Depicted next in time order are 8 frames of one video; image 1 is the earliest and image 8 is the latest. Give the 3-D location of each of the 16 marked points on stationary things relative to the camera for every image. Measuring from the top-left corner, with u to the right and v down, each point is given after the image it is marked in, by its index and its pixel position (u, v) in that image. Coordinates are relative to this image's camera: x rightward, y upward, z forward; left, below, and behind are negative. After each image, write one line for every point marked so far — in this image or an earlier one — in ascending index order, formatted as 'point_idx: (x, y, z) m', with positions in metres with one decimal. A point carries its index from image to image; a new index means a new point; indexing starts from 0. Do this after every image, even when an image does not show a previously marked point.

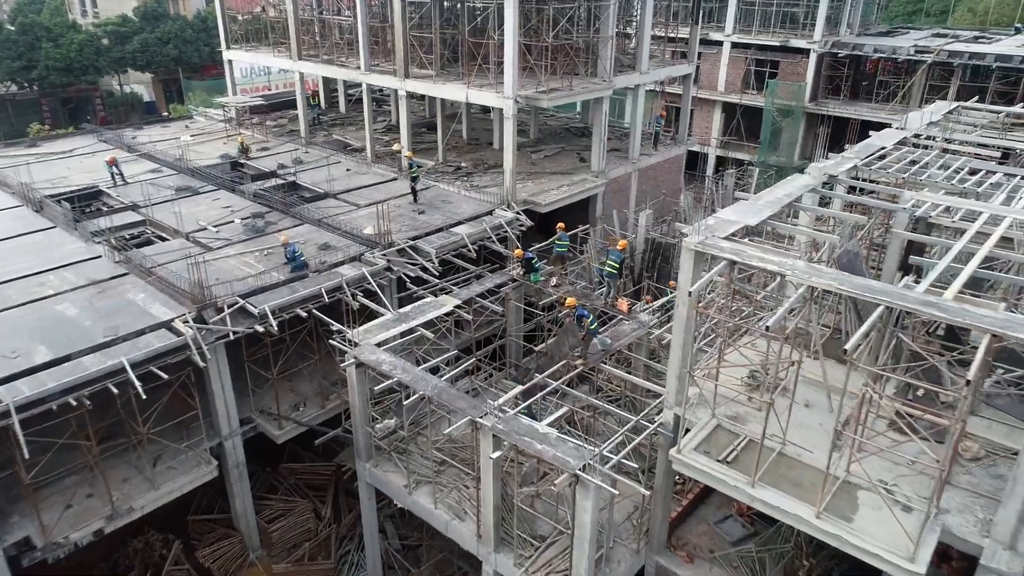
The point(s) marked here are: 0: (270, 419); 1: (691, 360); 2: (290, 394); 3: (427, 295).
0: (-6.0, -3.3, +17.7) m
1: (+3.0, -1.3, +12.1) m
2: (-5.8, -2.8, +18.6) m
3: (-2.1, -0.2, +17.7) m
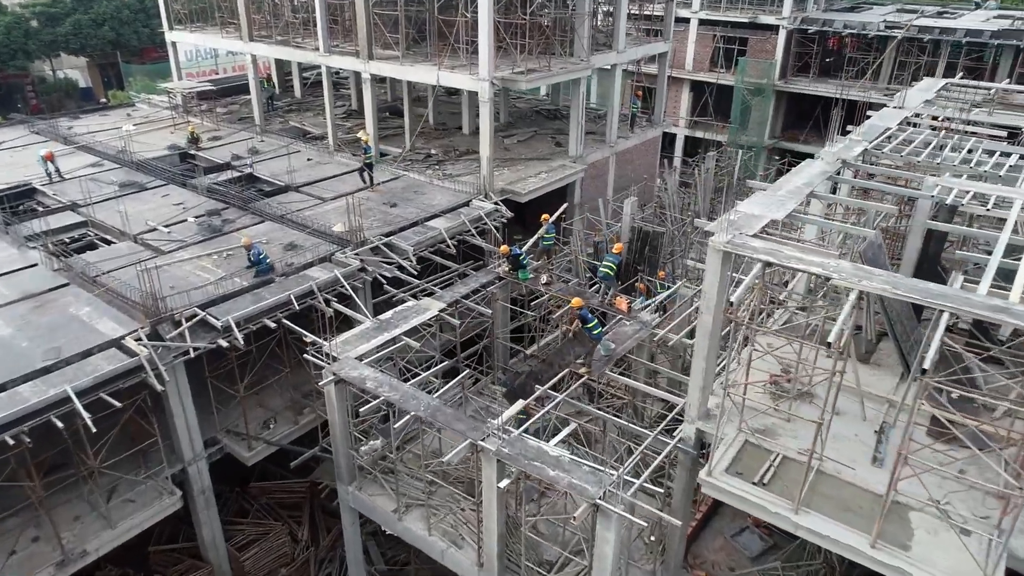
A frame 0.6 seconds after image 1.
0: (-6.2, -3.4, +16.1) m
1: (+3.1, -1.3, +11.0) m
2: (-6.1, -2.9, +17.0) m
3: (-2.4, -0.2, +16.2) m
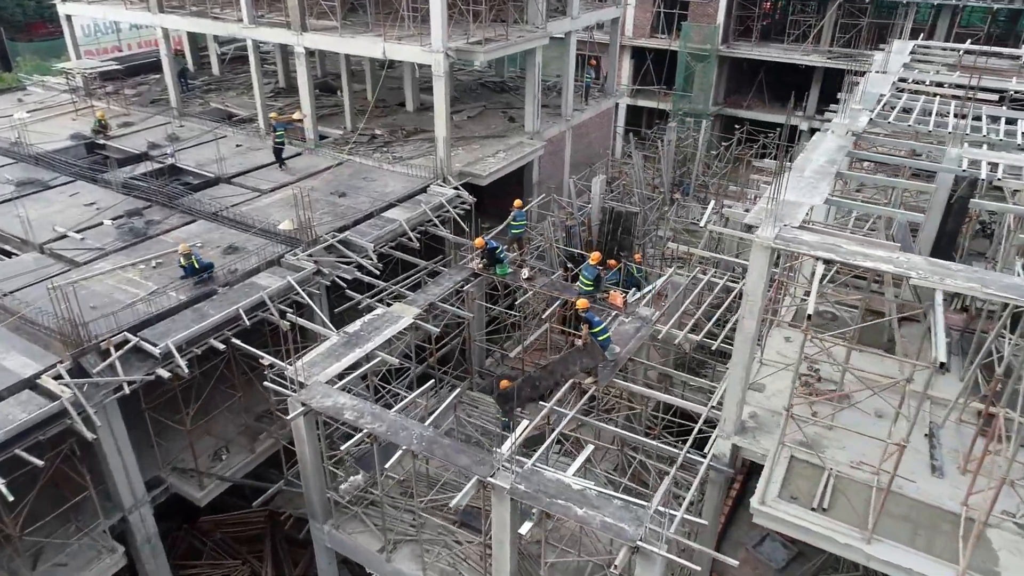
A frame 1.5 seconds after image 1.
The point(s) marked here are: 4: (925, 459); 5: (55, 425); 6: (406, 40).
0: (-6.4, -3.7, +13.9) m
1: (+3.3, -1.3, +9.7) m
2: (-6.4, -3.2, +14.9) m
3: (-2.8, -0.3, +14.3) m
4: (+5.6, -2.3, +9.6) m
5: (-7.2, -2.1, +11.1) m
6: (-3.0, +7.0, +19.9) m
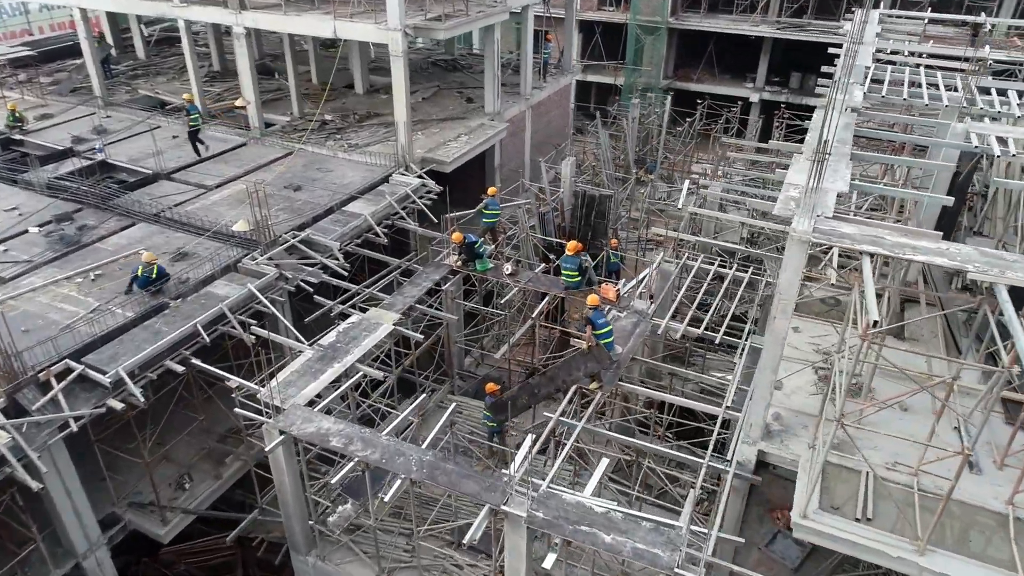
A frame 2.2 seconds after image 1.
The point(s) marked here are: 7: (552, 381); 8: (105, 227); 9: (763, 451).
0: (-6.5, -4.0, +12.5) m
1: (+3.4, -1.2, +9.0) m
2: (-6.6, -3.4, +13.4) m
3: (-3.0, -0.4, +13.1) m
4: (+5.8, -2.1, +9.1) m
5: (-7.1, -2.5, +9.6) m
6: (-4.0, +7.0, +18.4) m
7: (+0.7, -1.5, +11.2) m
8: (-8.9, +1.3, +15.4) m
9: (+3.3, -2.1, +9.4) m
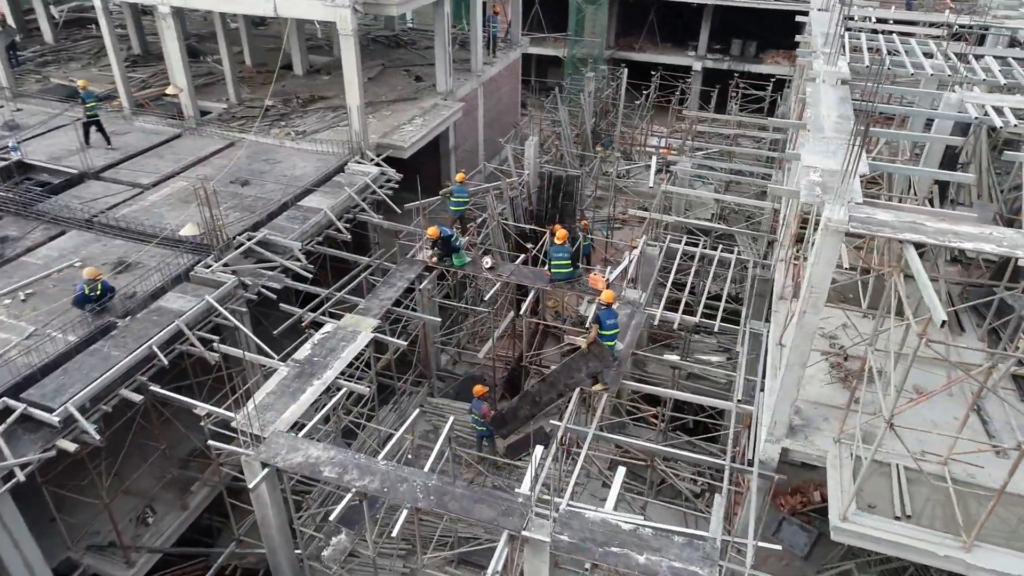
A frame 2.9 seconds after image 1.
0: (-6.4, -4.3, +11.3) m
1: (+3.5, -1.1, +8.6) m
2: (-6.6, -3.7, +12.2) m
3: (-3.3, -0.5, +12.0) m
4: (+5.9, -1.9, +8.9) m
5: (-6.9, -3.0, +8.3) m
6: (-5.1, +7.1, +16.9) m
7: (+0.6, -1.4, +10.5) m
8: (-9.4, +1.0, +13.8) m
9: (+3.5, -2.0, +8.9) m
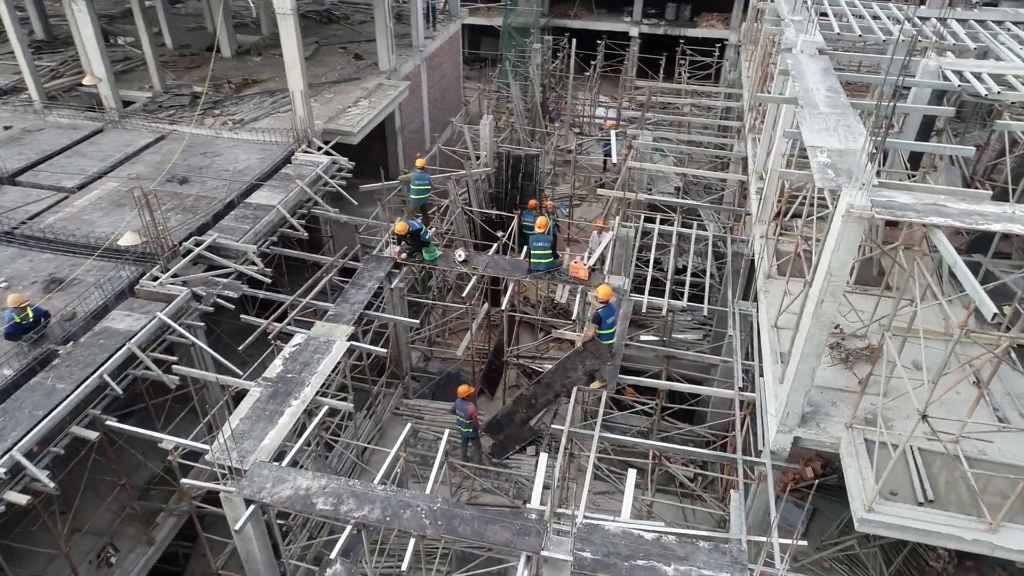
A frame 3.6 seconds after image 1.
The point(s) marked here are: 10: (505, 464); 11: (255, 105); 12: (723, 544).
0: (-6.4, -4.6, +10.3) m
1: (+3.6, -0.9, +8.3) m
2: (-6.7, -4.0, +11.1) m
3: (-3.6, -0.6, +11.1) m
4: (+6.0, -1.6, +8.9) m
5: (-6.6, -3.5, +7.2) m
6: (-6.2, +7.0, +15.5) m
7: (+0.5, -1.4, +10.0) m
8: (-9.8, +0.5, +12.2) m
9: (+3.5, -1.8, +8.7) m
10: (-0.1, -3.1, +12.5) m
11: (-6.5, +4.6, +18.0) m
12: (+2.3, -2.8, +7.9) m
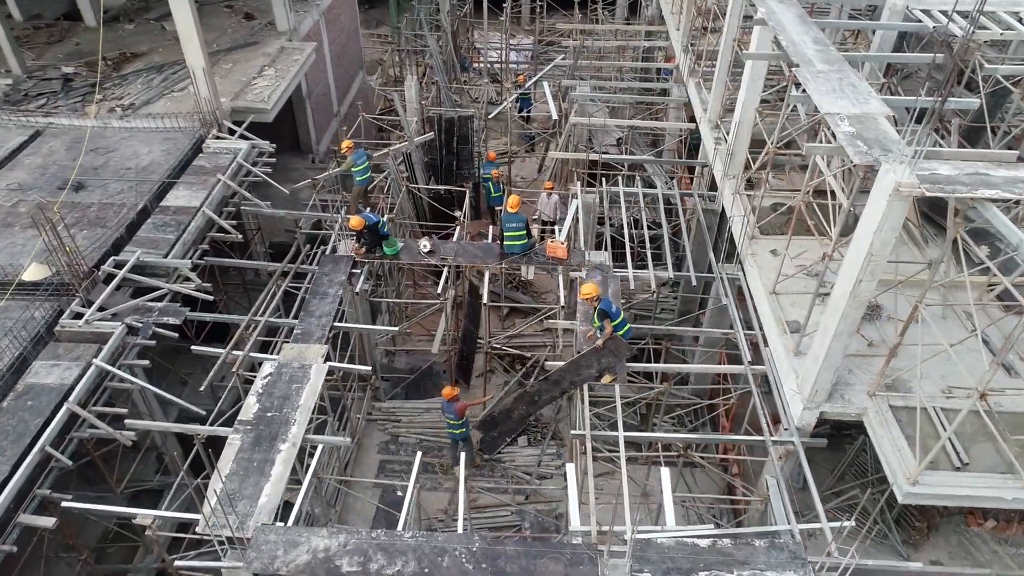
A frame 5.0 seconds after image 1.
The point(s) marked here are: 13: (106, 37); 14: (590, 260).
0: (-5.9, -5.3, +9.0) m
1: (+3.8, -0.6, +8.1) m
2: (-6.4, -4.6, +9.7) m
3: (-3.7, -0.9, +9.8) m
4: (+6.1, -0.9, +9.1) m
5: (-5.8, -4.4, +5.8) m
6: (-7.8, +6.6, +13.0) m
7: (+0.6, -1.3, +9.3) m
8: (-10.1, -0.4, +9.9) m
9: (+3.8, -1.5, +8.6) m
10: (-0.2, -2.9, +11.9) m
11: (-8.1, +4.5, +15.7) m
12: (+2.9, -2.7, +7.7) m
13: (-10.2, +6.3, +17.8) m
14: (+1.3, +0.5, +11.4) m
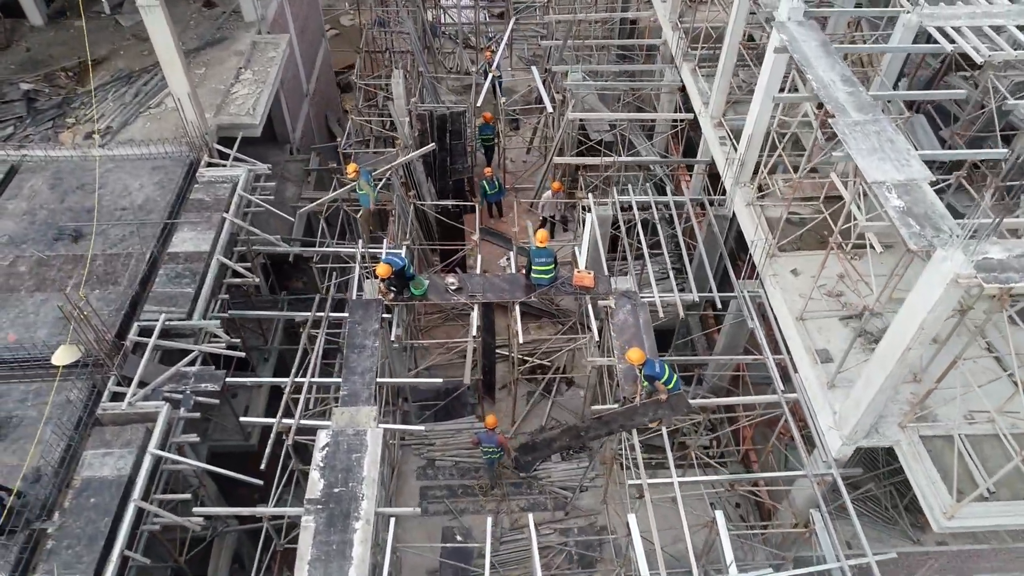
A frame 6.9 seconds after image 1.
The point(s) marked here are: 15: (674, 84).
0: (-4.9, -6.4, +9.5) m
1: (+4.5, -1.2, +8.6) m
2: (-5.5, -5.8, +10.1) m
3: (-3.0, -1.9, +9.9) m
4: (+6.8, -1.2, +9.8) m
5: (-4.6, -6.0, +6.2) m
6: (-7.8, +5.7, +11.9) m
7: (+1.3, -2.0, +9.8) m
8: (-9.5, -1.8, +9.5) m
9: (+4.6, -2.1, +9.2) m
10: (+0.4, -3.3, +12.4) m
11: (-8.2, +3.9, +14.7) m
12: (+3.8, -3.4, +8.4) m
13: (-10.6, +5.8, +16.5) m
14: (+1.7, 0.0, +11.6) m
15: (+3.7, +4.6, +16.0) m
